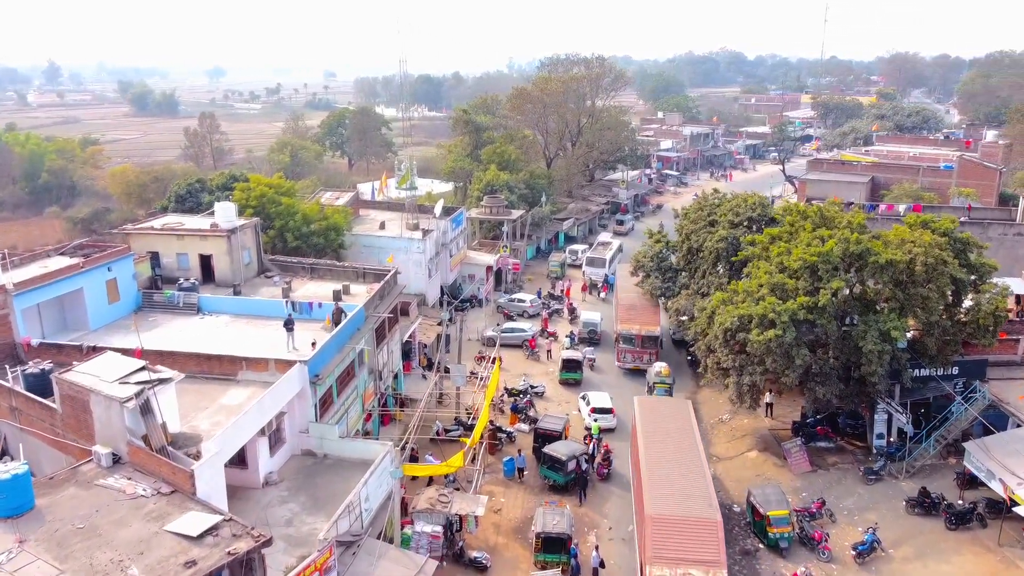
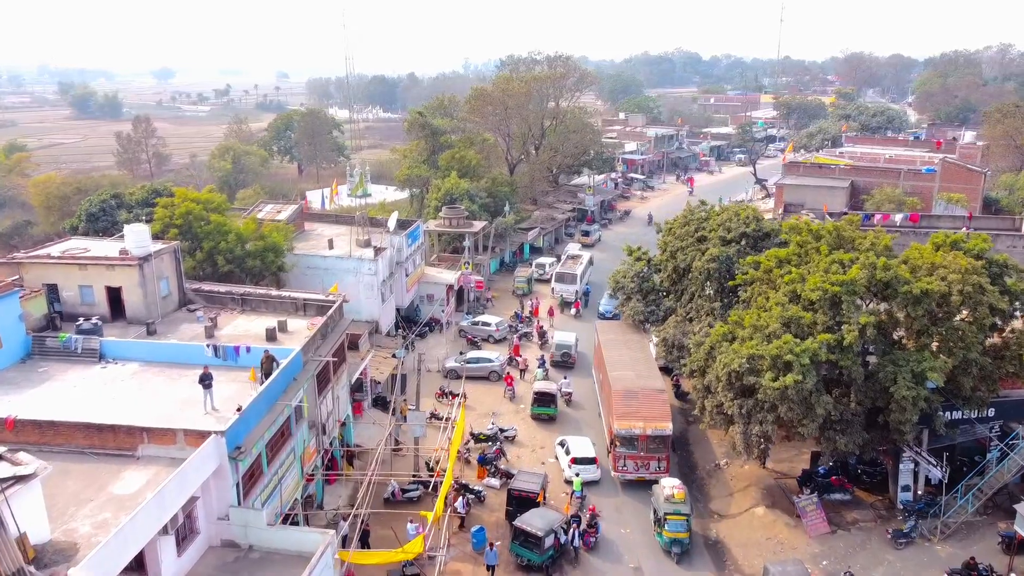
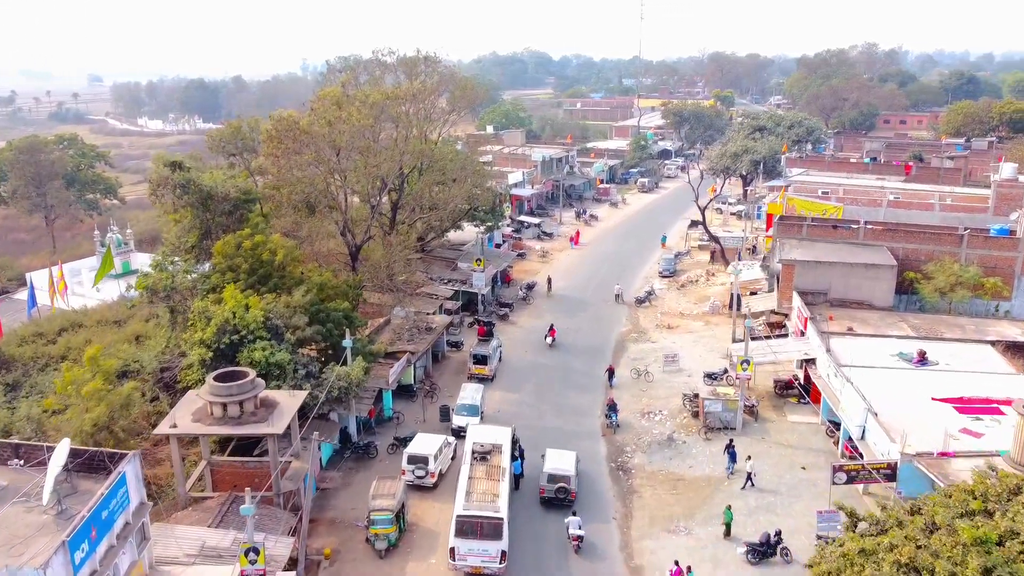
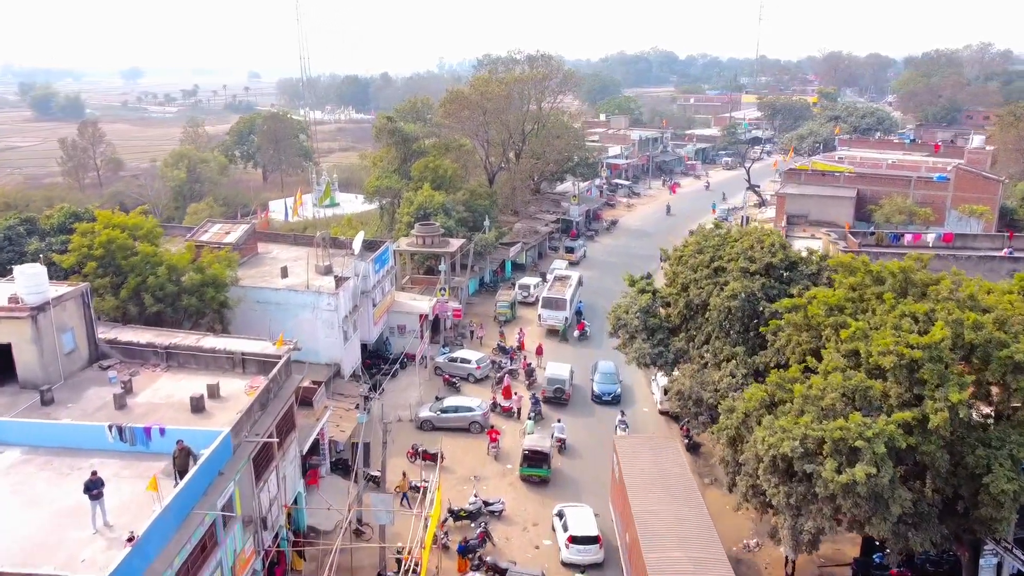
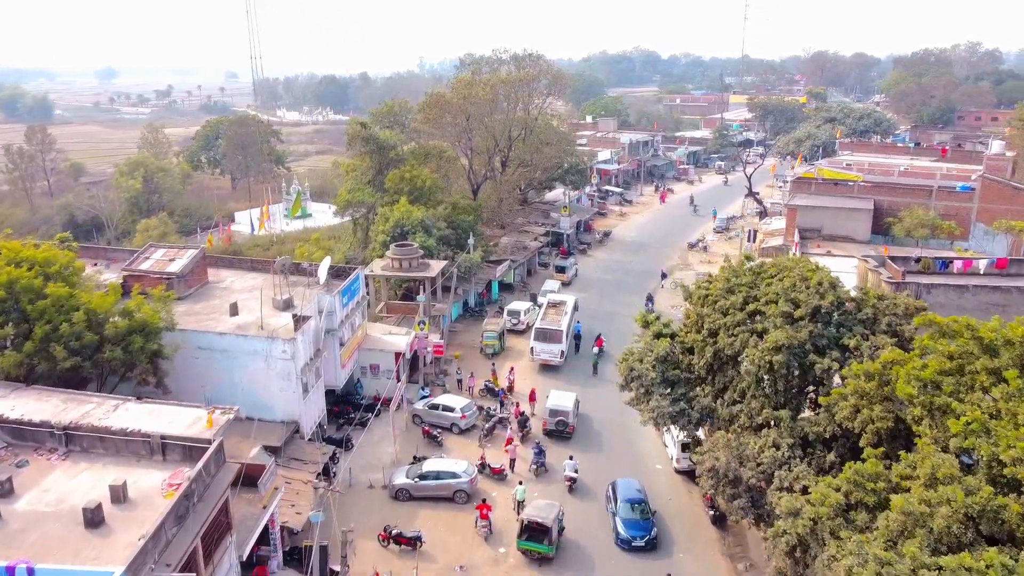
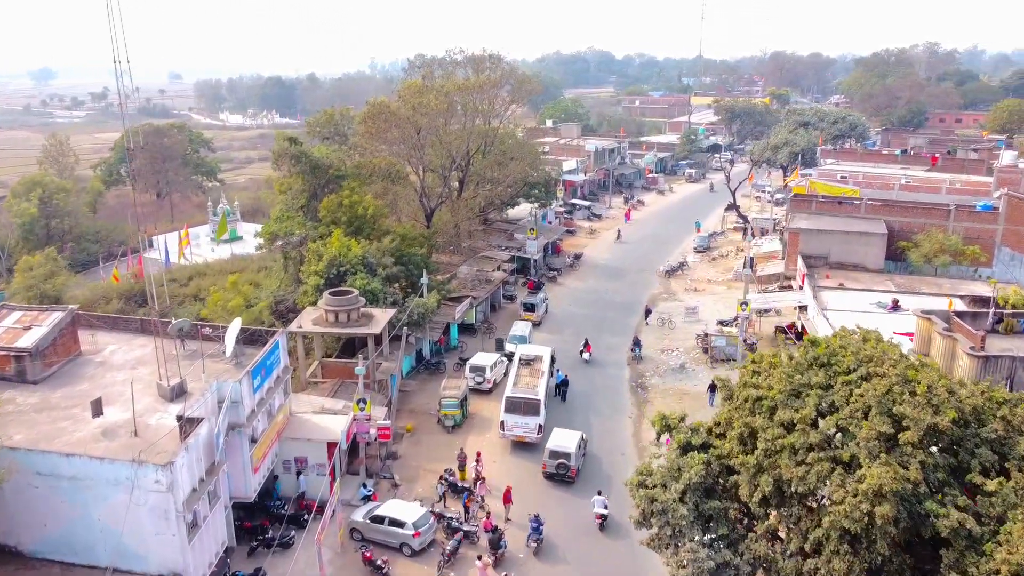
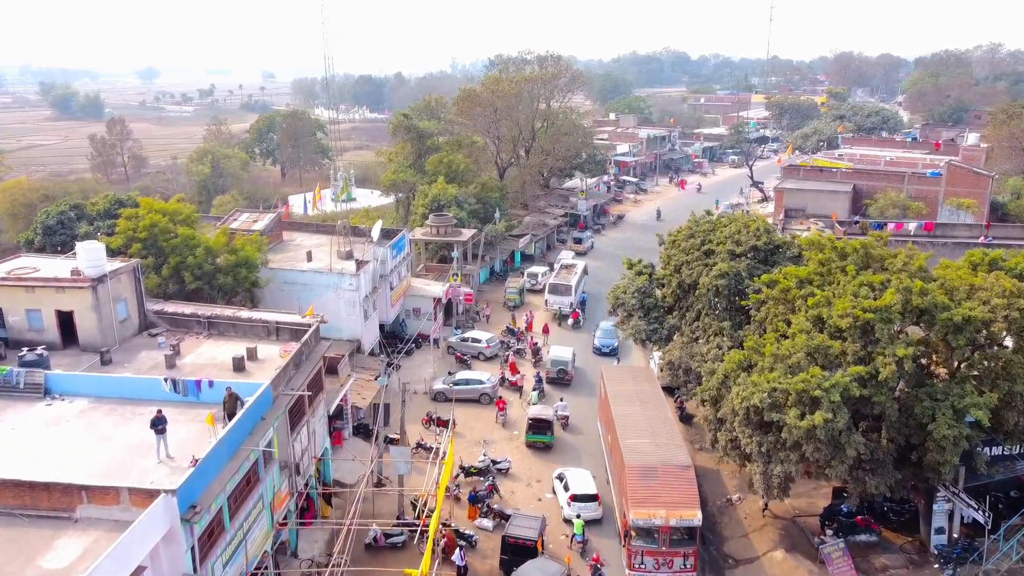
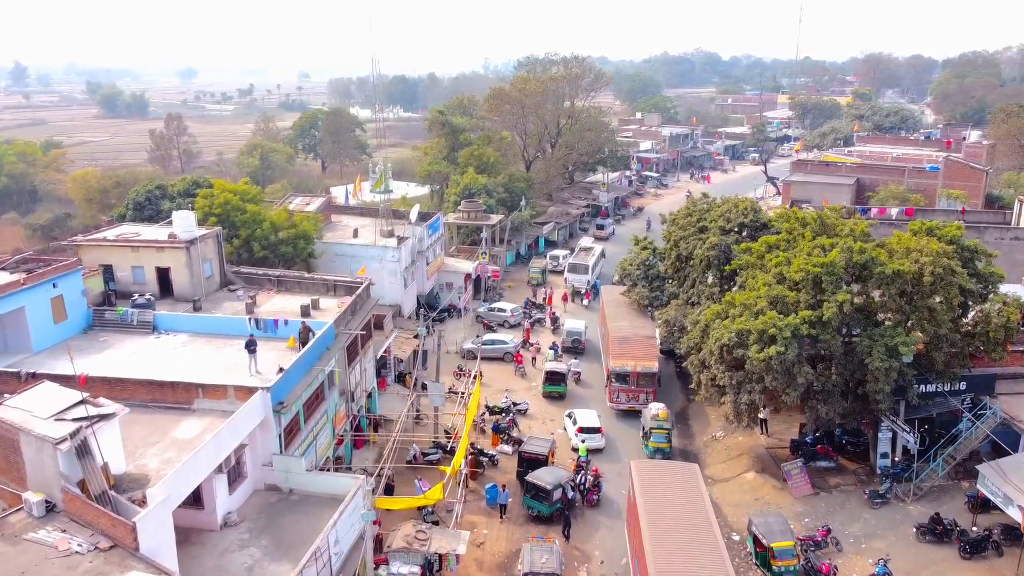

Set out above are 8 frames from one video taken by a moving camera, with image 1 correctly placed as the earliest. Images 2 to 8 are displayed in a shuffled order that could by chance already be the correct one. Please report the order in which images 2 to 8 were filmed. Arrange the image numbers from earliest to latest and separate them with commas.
8, 2, 7, 4, 5, 6, 3
